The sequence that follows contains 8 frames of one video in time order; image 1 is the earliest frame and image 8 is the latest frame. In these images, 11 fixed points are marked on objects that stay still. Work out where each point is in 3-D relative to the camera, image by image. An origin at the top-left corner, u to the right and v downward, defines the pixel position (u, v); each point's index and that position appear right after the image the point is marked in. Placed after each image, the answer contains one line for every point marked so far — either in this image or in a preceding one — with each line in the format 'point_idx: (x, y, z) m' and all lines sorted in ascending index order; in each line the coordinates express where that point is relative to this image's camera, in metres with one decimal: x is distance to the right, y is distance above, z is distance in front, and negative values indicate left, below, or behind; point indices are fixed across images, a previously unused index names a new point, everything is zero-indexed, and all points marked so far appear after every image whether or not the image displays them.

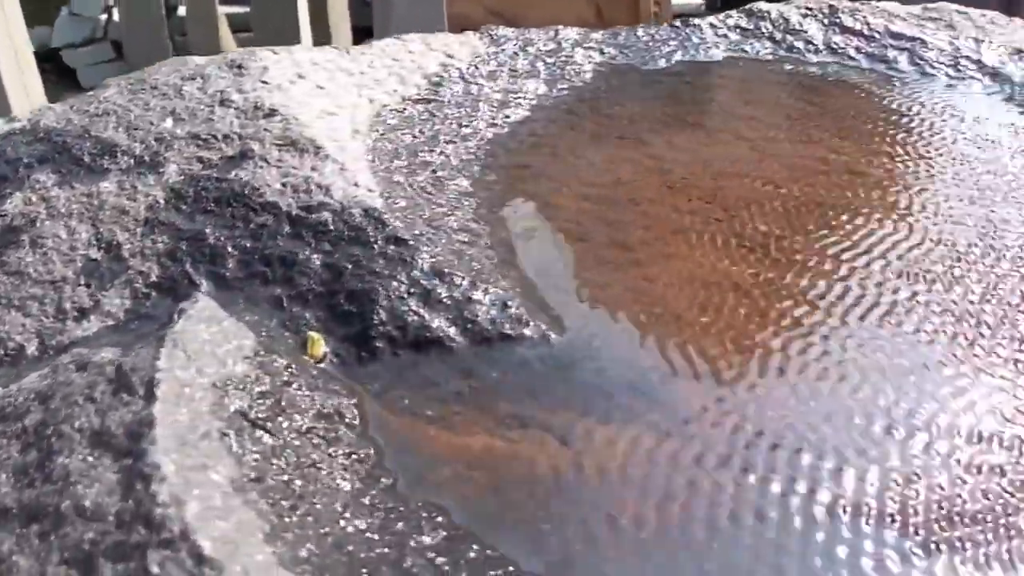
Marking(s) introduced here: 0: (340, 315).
0: (-0.1, 0.0, +0.7) m
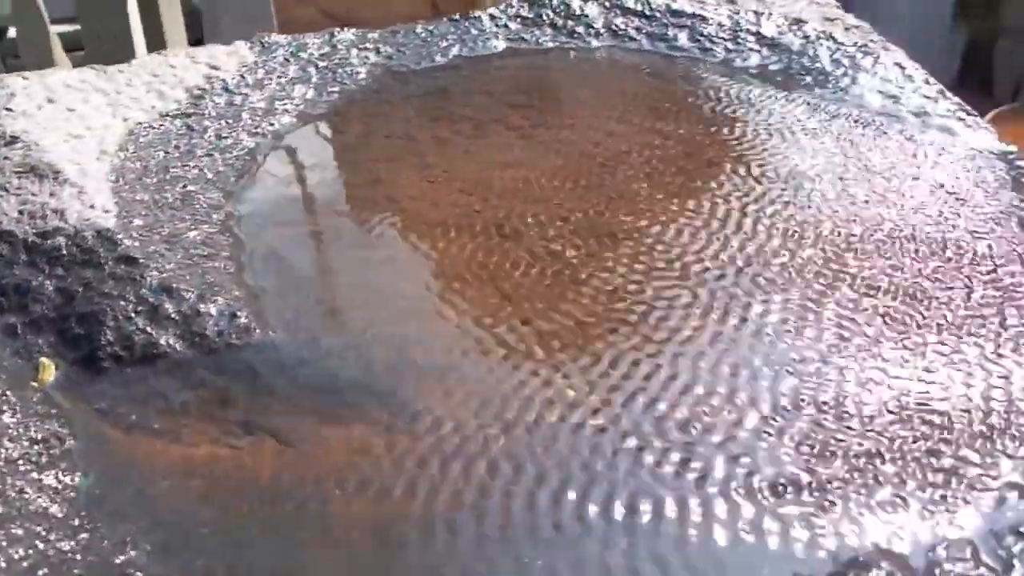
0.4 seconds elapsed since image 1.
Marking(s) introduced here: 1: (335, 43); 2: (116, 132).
0: (-0.3, 0.0, +0.7) m
1: (-0.2, +0.3, +1.1) m
2: (-0.3, +0.1, +1.0) m
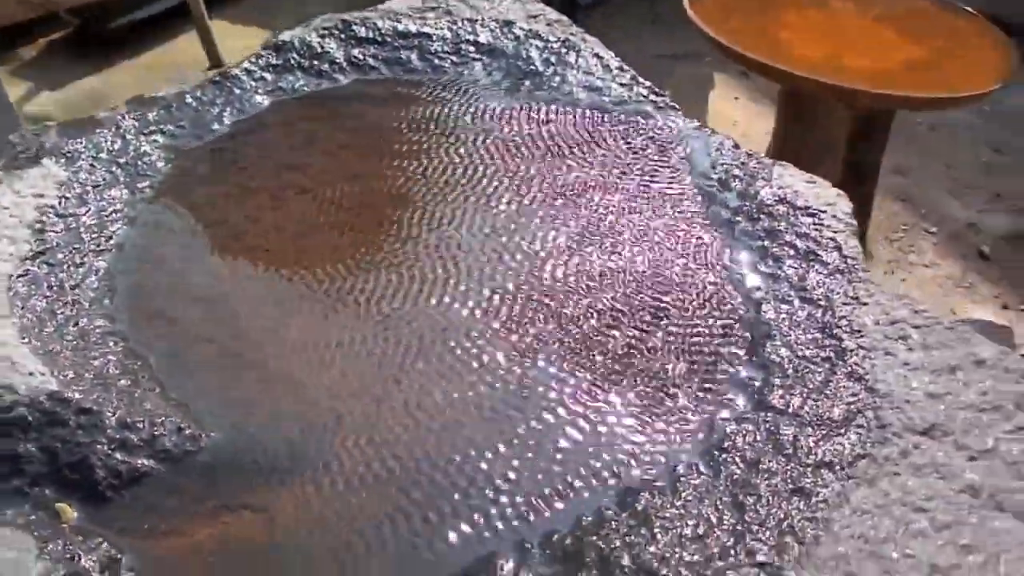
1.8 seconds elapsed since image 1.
0: (-0.4, -0.2, +1.0) m
1: (-0.5, +0.2, +1.3) m
2: (-0.6, 0.0, +1.2) m
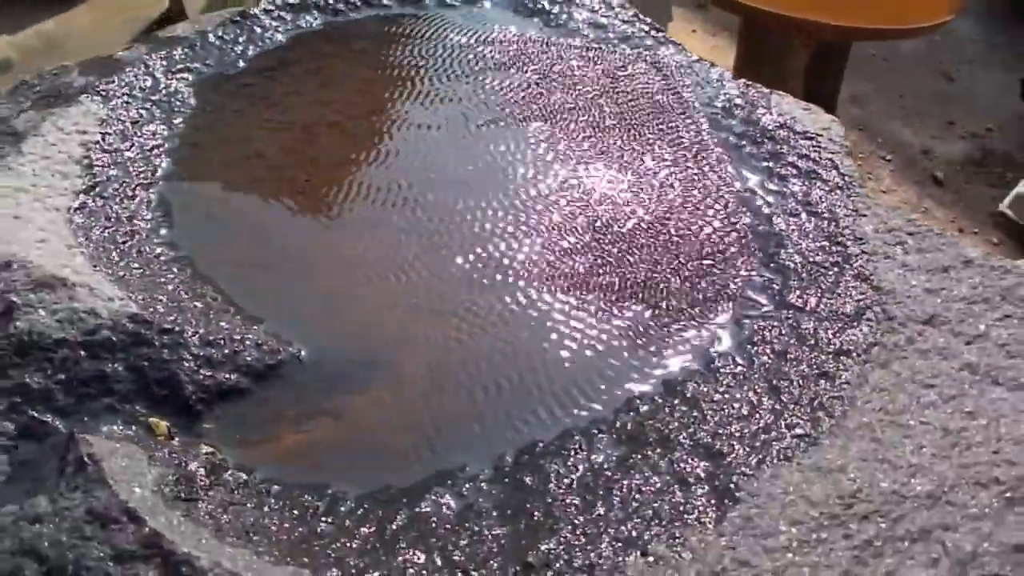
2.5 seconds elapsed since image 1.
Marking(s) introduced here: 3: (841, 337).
0: (-0.4, -0.1, +1.1) m
1: (-0.5, +0.3, +1.4) m
2: (-0.5, +0.1, +1.2) m
3: (+0.3, -0.1, +1.0) m
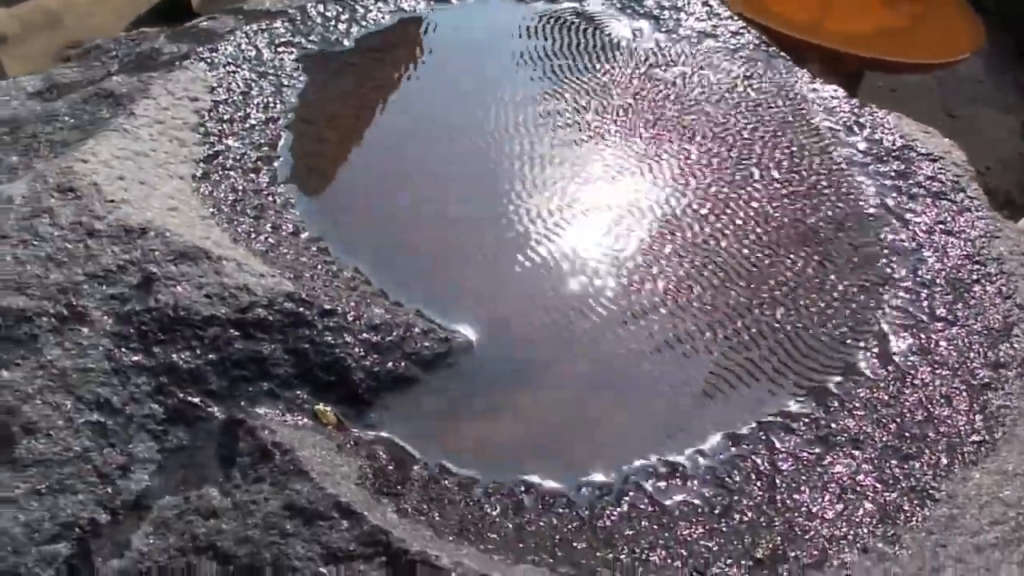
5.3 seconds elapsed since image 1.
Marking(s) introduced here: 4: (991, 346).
0: (-0.2, -0.1, +1.0) m
1: (-0.3, +0.3, +1.3) m
2: (-0.4, +0.1, +1.1) m
3: (+0.5, -0.1, +1.1) m
4: (+0.5, -0.1, +1.1) m
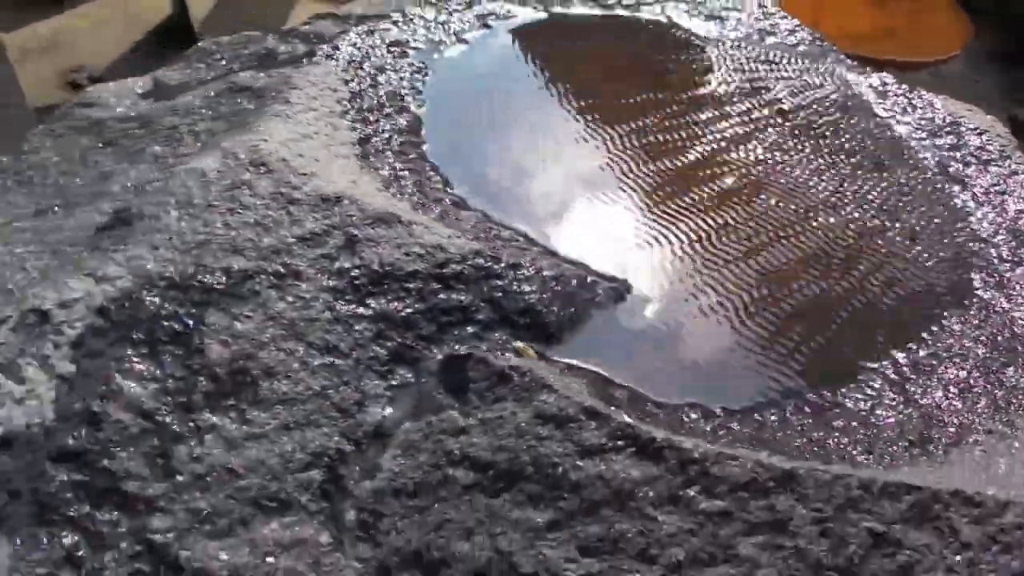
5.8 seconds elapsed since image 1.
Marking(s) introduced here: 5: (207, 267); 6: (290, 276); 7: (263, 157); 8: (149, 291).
0: (0.0, 0.0, +1.1) m
1: (-0.2, +0.3, +1.4) m
2: (-0.2, +0.2, +1.2) m
3: (+0.7, 0.0, +1.3) m
4: (+0.7, 0.0, +1.3) m
5: (-0.3, 0.0, +1.1) m
6: (-0.2, 0.0, +1.1) m
7: (-0.3, +0.2, +1.2) m
8: (-0.4, 0.0, +1.1) m
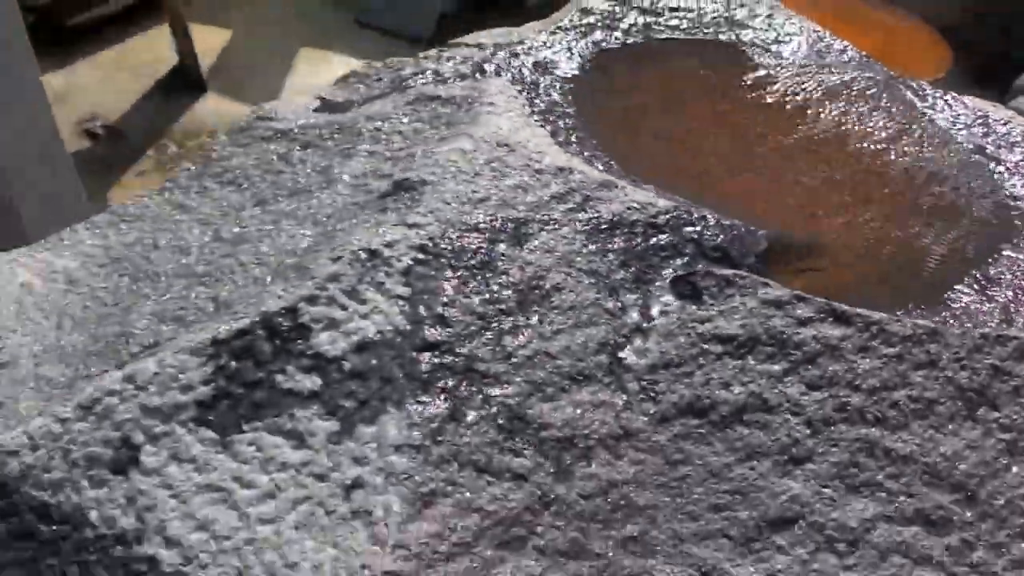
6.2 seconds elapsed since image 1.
0: (+0.3, +0.1, +1.5) m
1: (0.0, +0.4, +1.8) m
2: (+0.1, +0.2, +1.6) m
3: (+0.9, +0.1, +1.8) m
4: (+0.9, +0.1, +1.8) m
5: (0.0, +0.1, +1.5) m
6: (+0.1, +0.1, +1.5) m
7: (0.0, +0.2, +1.6) m
8: (-0.1, +0.1, +1.4) m
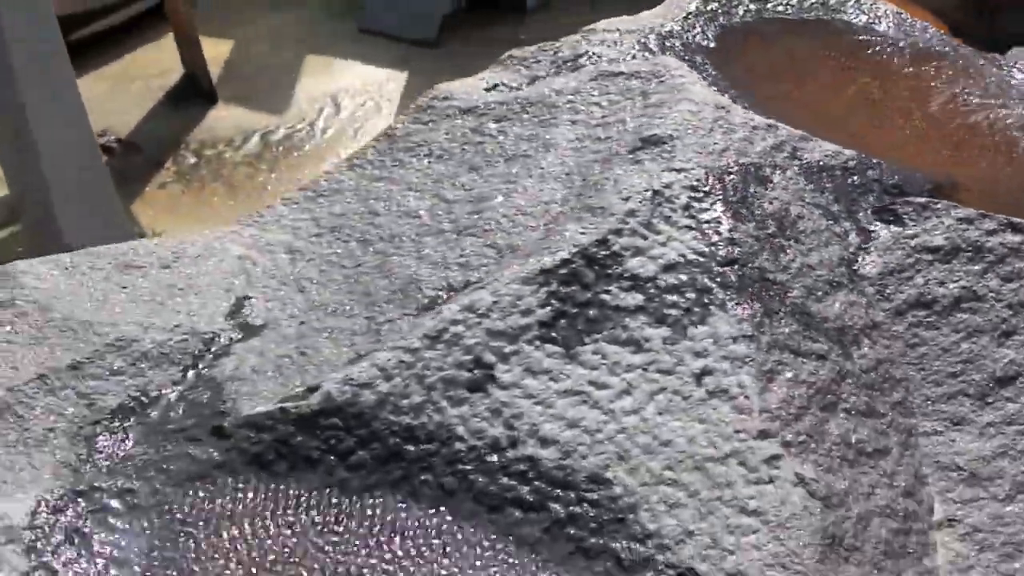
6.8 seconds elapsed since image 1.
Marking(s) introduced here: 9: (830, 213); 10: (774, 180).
0: (+0.7, +0.2, +1.9) m
1: (+0.3, +0.5, +2.1) m
2: (+0.4, +0.3, +1.9) m
3: (+1.2, +0.3, +2.3) m
4: (+1.2, +0.3, +2.3) m
5: (+0.4, +0.2, +1.8) m
6: (+0.5, +0.2, +1.8) m
7: (+0.4, +0.3, +1.9) m
8: (+0.3, +0.2, +1.7) m
9: (+0.5, +0.1, +1.8) m
10: (+0.4, +0.2, +1.8) m
